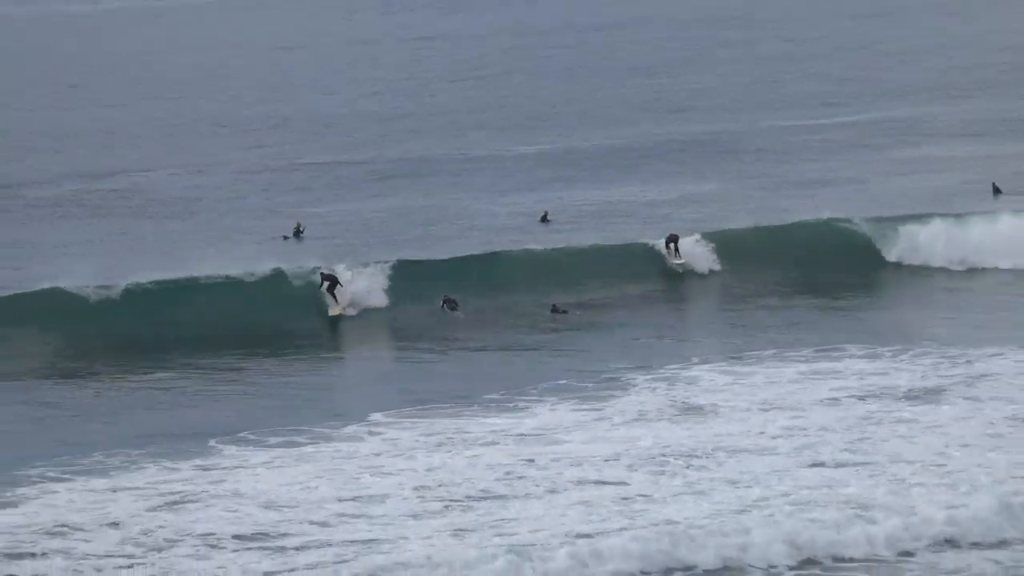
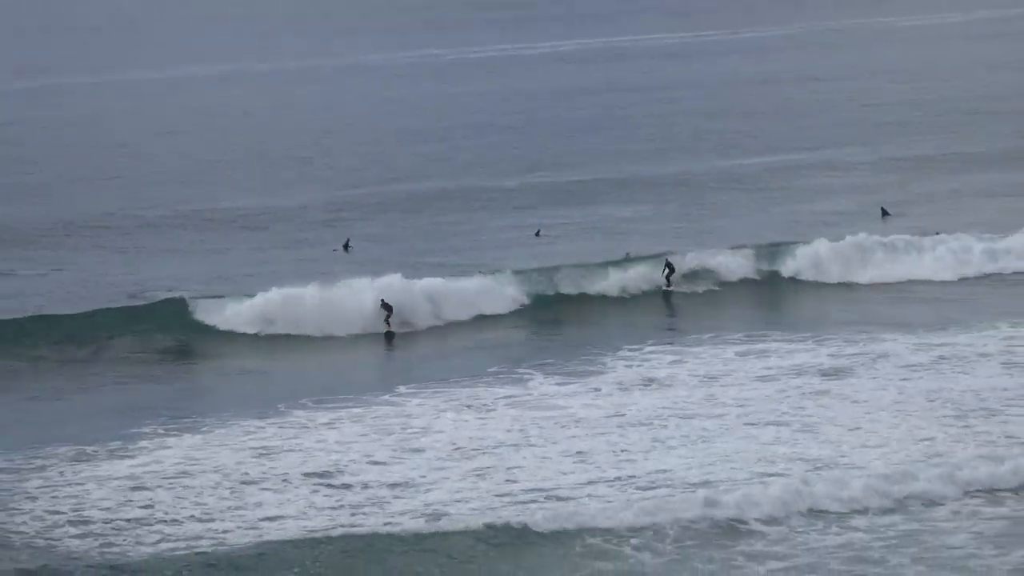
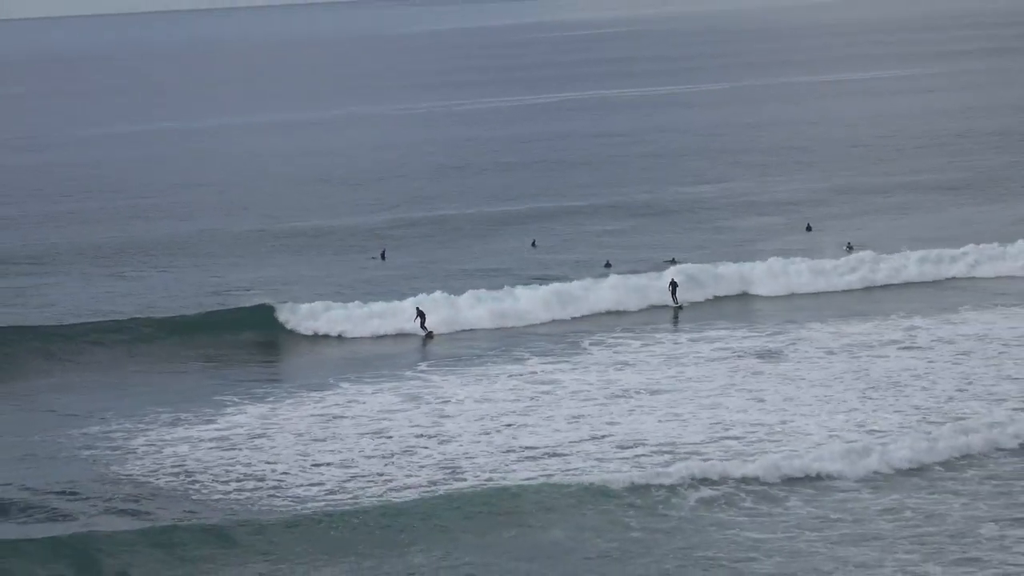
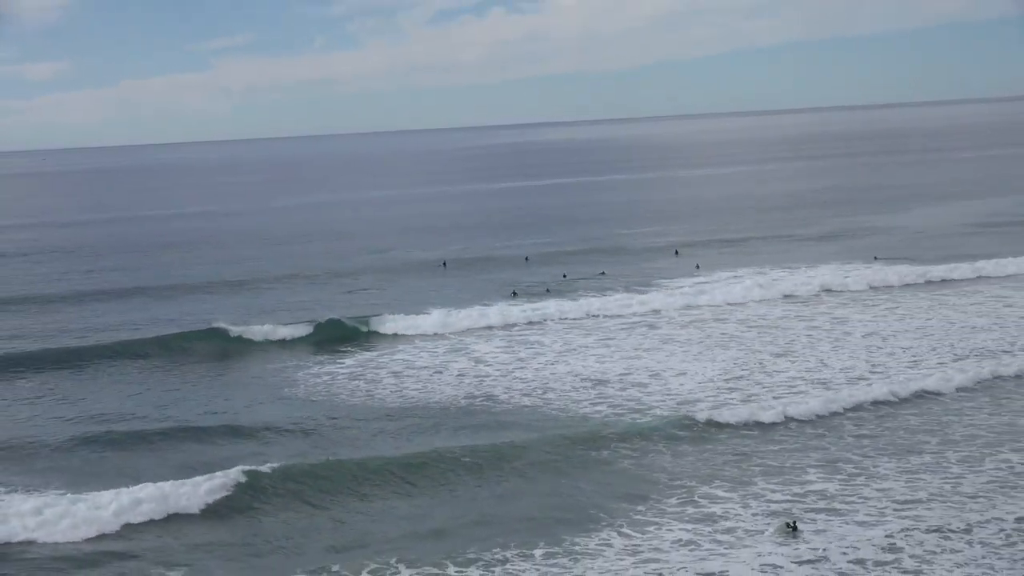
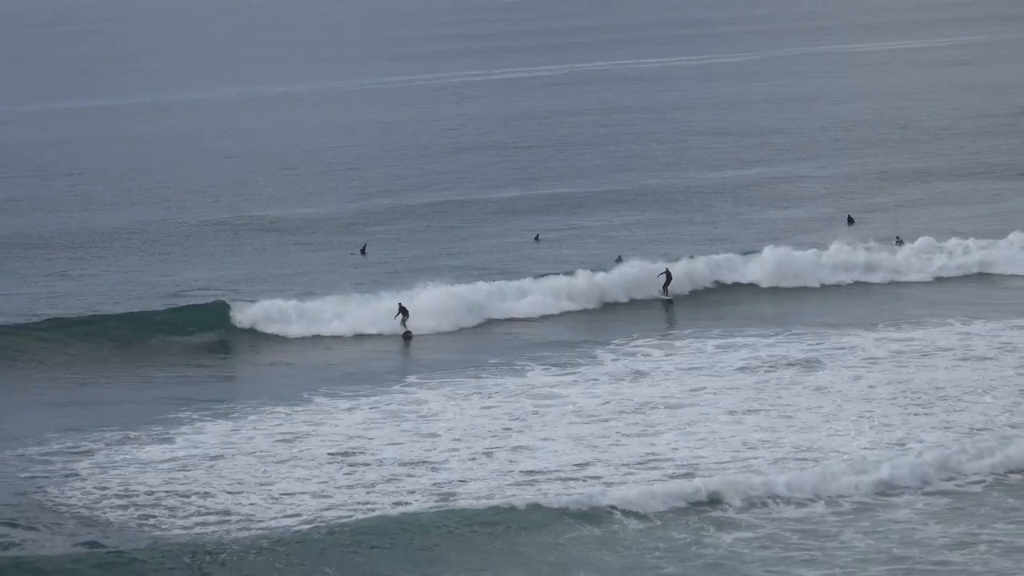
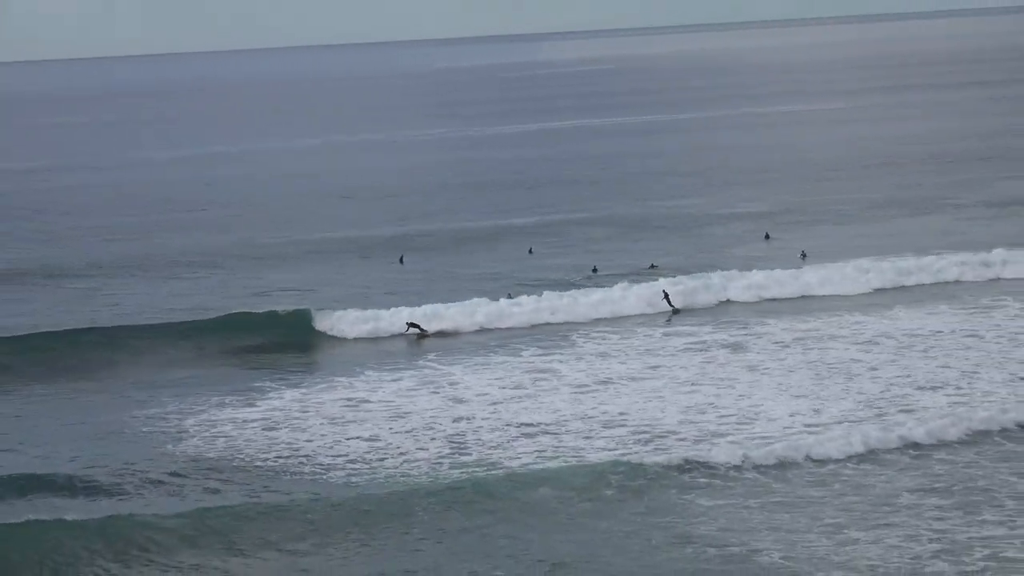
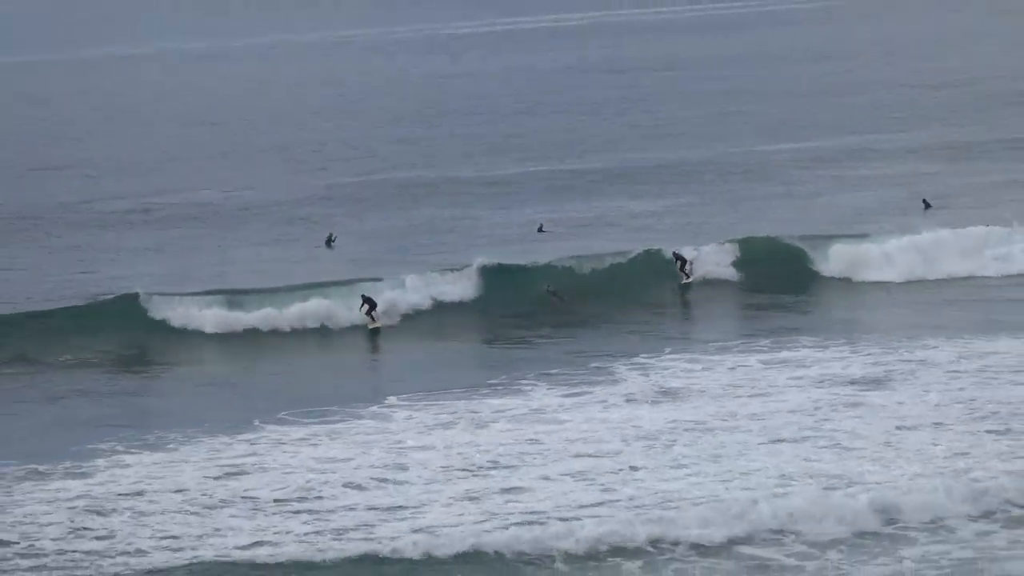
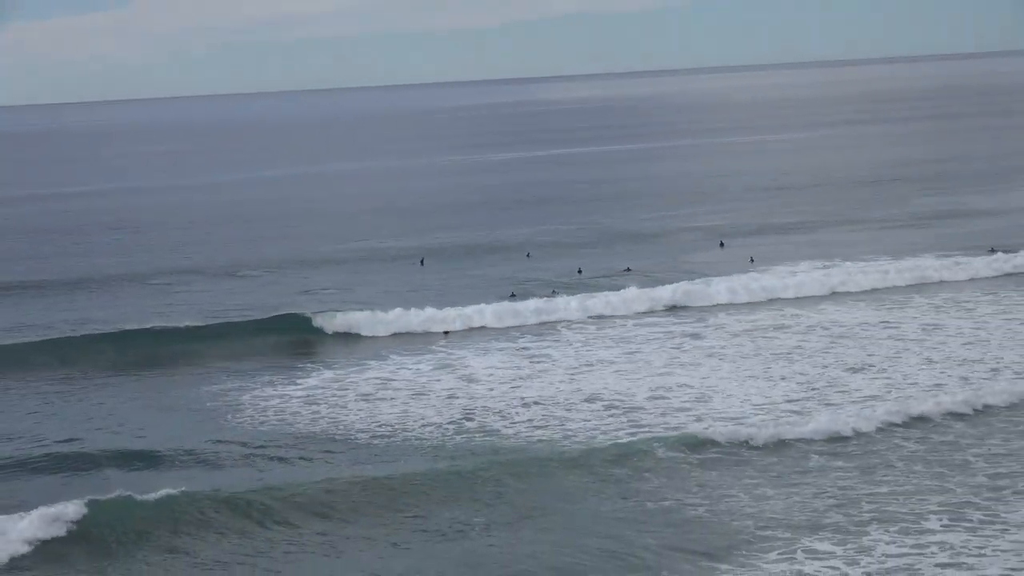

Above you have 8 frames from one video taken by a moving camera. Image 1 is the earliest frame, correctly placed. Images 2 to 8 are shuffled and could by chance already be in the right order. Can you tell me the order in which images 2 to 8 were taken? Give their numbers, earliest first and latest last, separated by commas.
7, 2, 5, 3, 6, 8, 4
